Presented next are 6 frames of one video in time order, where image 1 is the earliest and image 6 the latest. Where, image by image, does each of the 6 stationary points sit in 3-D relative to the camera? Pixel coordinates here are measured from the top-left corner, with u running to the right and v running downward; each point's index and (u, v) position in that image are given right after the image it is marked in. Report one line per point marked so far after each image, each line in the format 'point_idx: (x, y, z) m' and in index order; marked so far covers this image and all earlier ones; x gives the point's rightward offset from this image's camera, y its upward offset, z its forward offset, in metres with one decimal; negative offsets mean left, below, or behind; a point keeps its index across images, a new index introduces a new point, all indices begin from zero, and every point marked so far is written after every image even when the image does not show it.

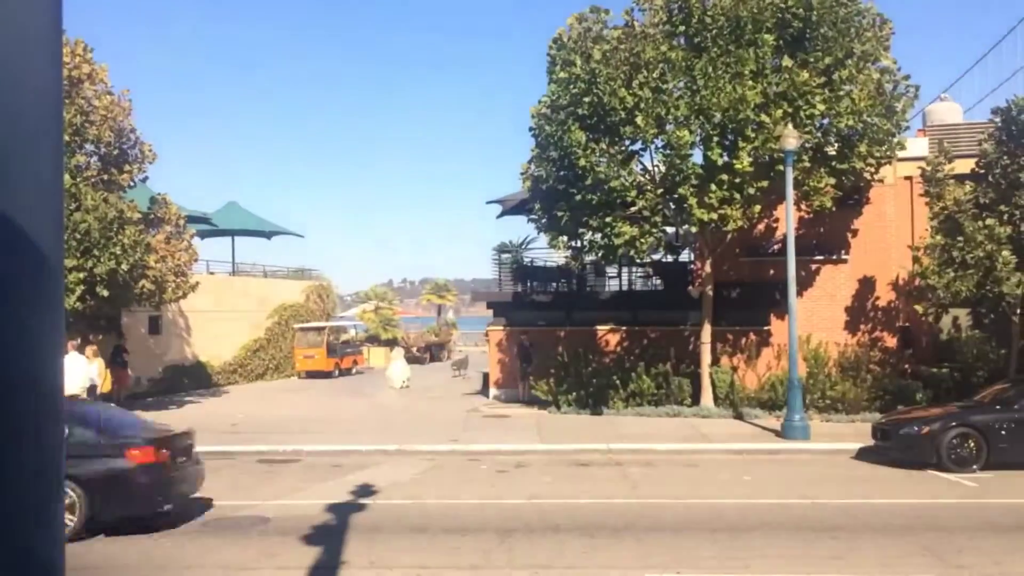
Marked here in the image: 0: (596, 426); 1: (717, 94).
0: (+1.7, -2.7, +18.6) m
1: (+3.5, +3.3, +16.1) m
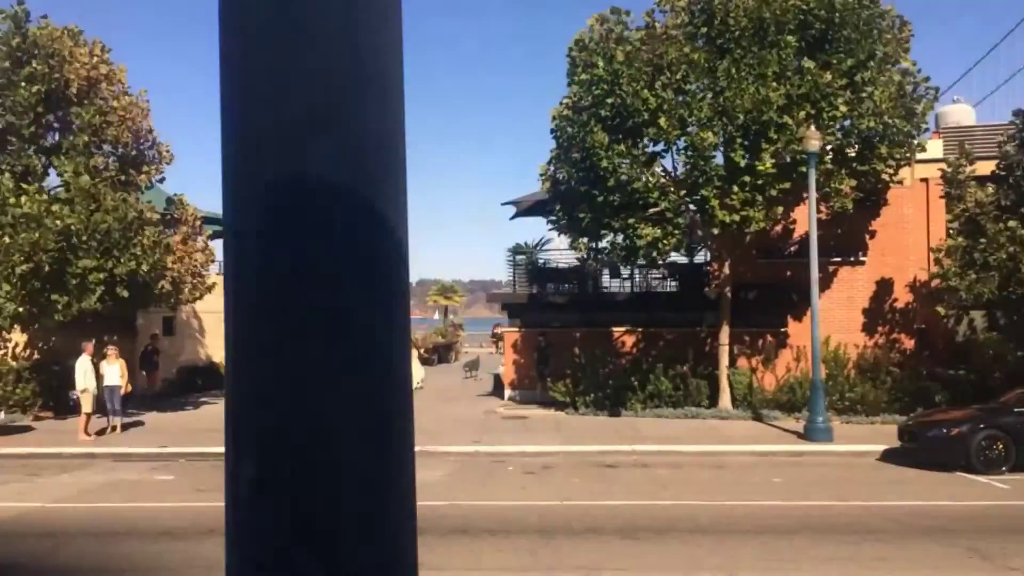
0: (+2.1, -2.7, +18.6) m
1: (+3.9, +3.3, +16.1) m
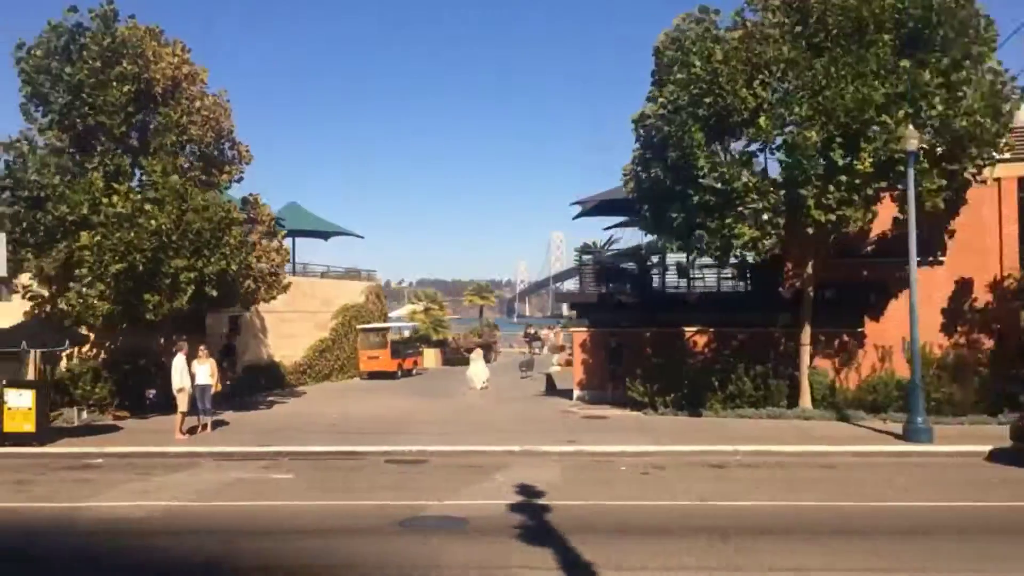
0: (+3.8, -2.7, +18.6) m
1: (+5.5, +3.3, +16.0) m
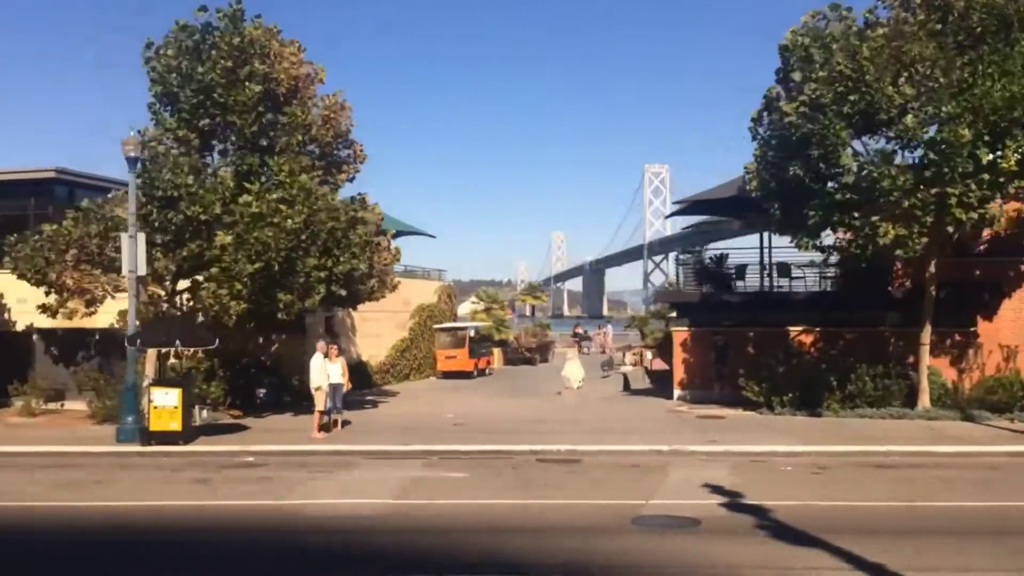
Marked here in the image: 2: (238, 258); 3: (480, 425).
0: (+6.2, -2.7, +18.5) m
1: (+8.0, +3.3, +15.9) m
2: (-5.0, +0.5, +17.2) m
3: (-0.6, -2.8, +19.4) m
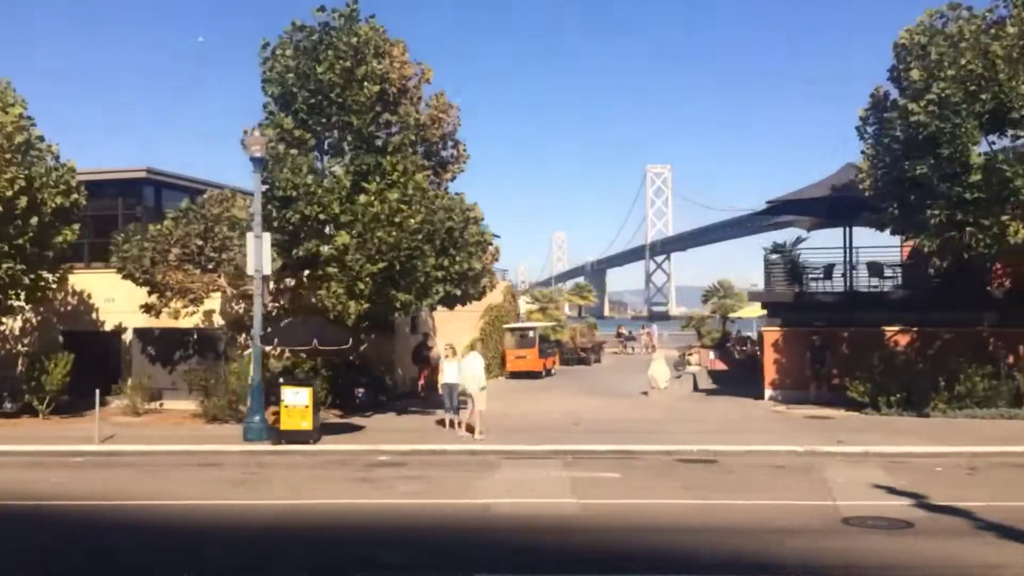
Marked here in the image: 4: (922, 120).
0: (+8.4, -2.7, +18.4) m
1: (+10.2, +3.3, +15.8) m
2: (-2.8, +0.5, +17.2) m
3: (+1.6, -2.8, +19.3) m
4: (+7.5, +3.1, +17.2) m
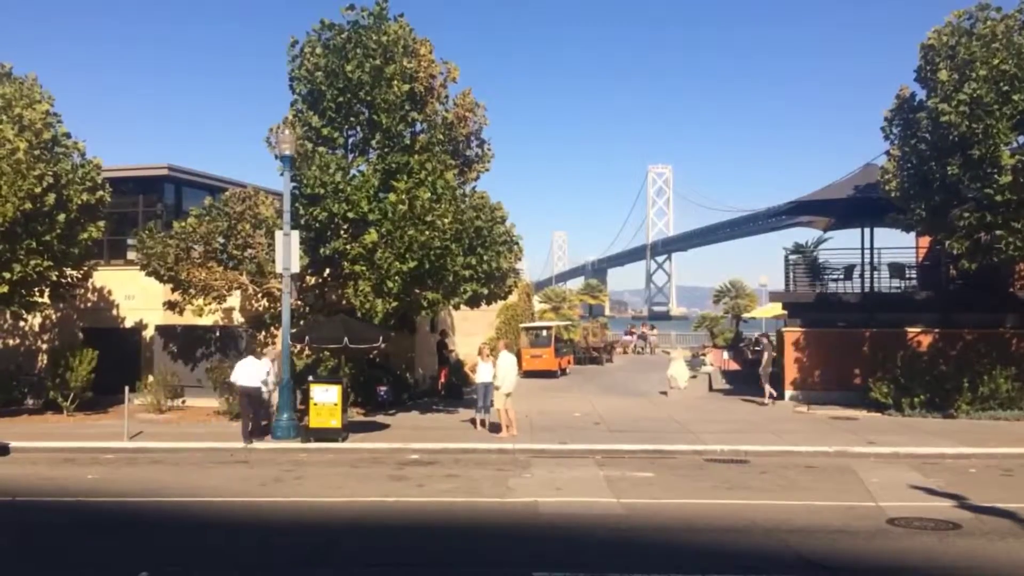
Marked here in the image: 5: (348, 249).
0: (+8.9, -2.7, +18.4) m
1: (+10.7, +3.2, +15.7) m
2: (-2.2, +0.6, +17.2) m
3: (+2.1, -2.8, +19.3) m
4: (+8.0, +3.0, +17.2) m
5: (-3.0, +0.7, +17.7) m
